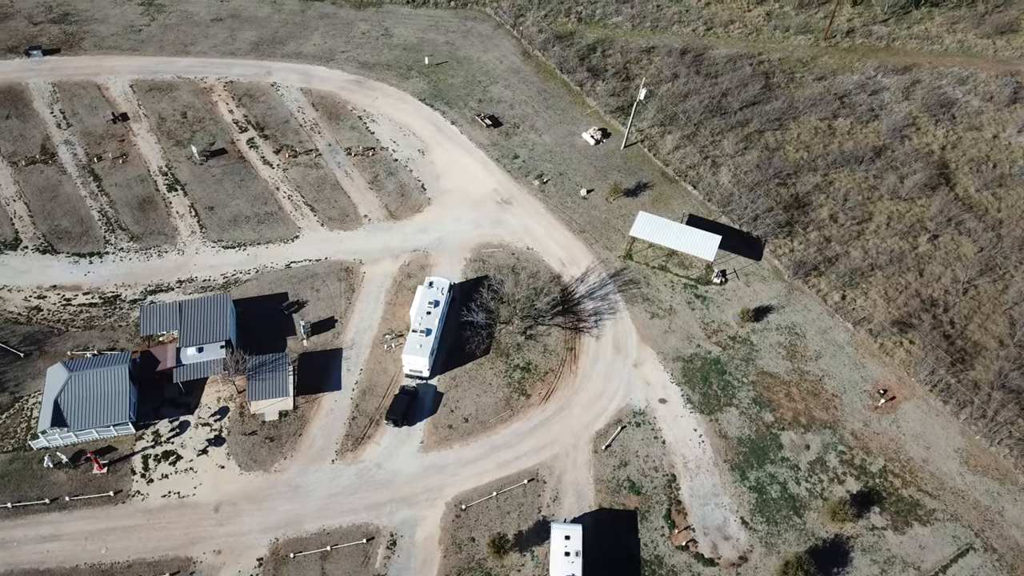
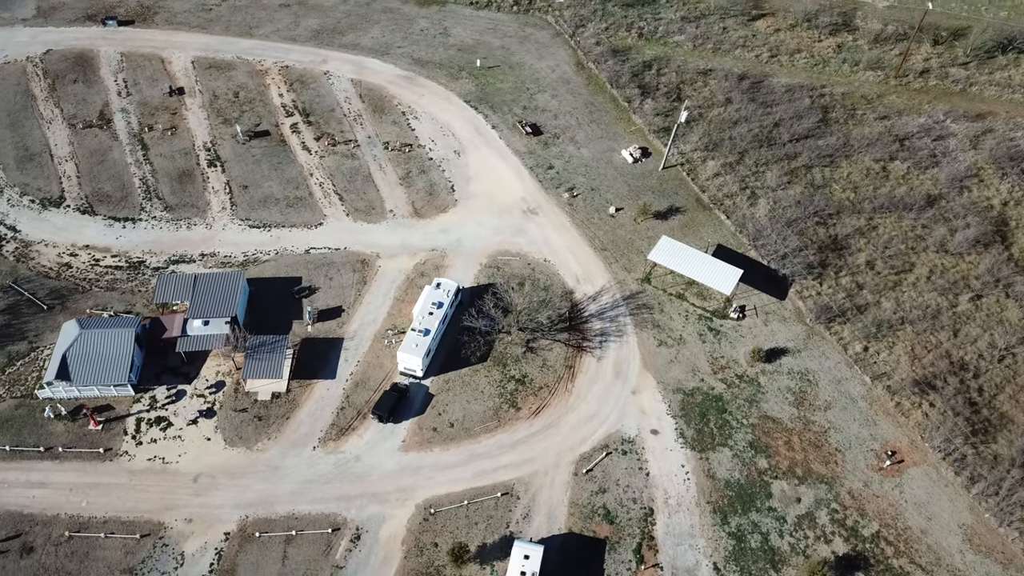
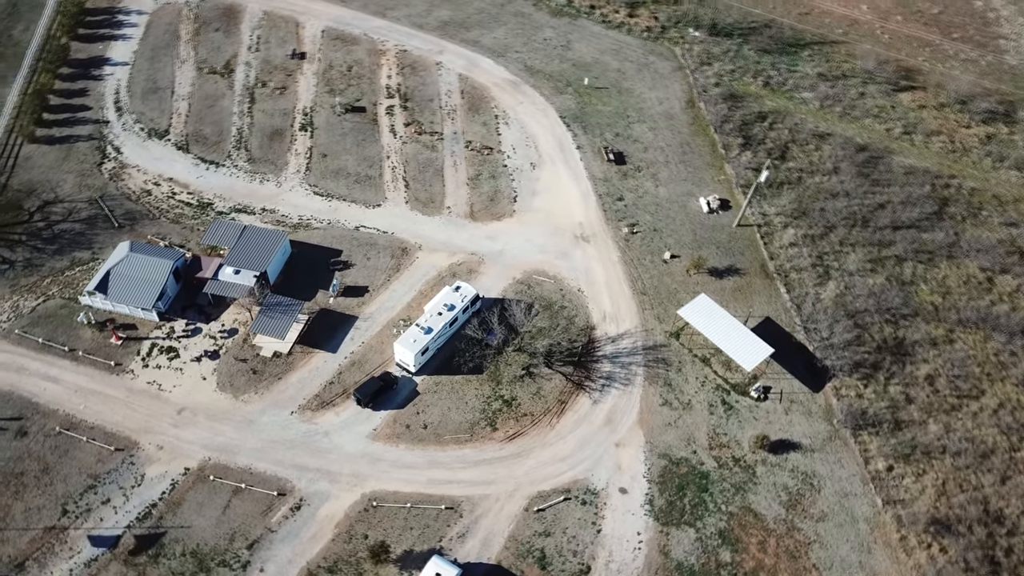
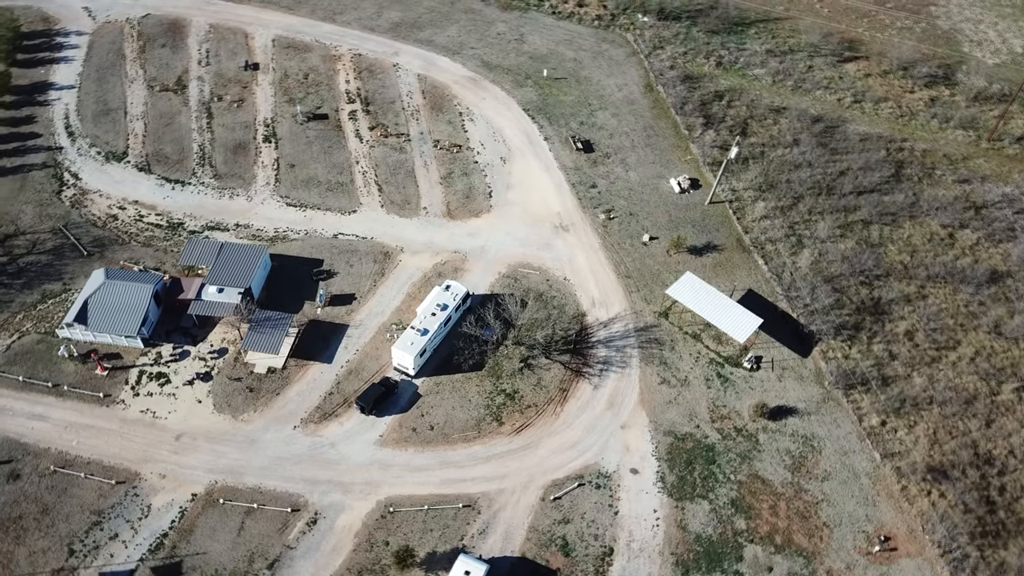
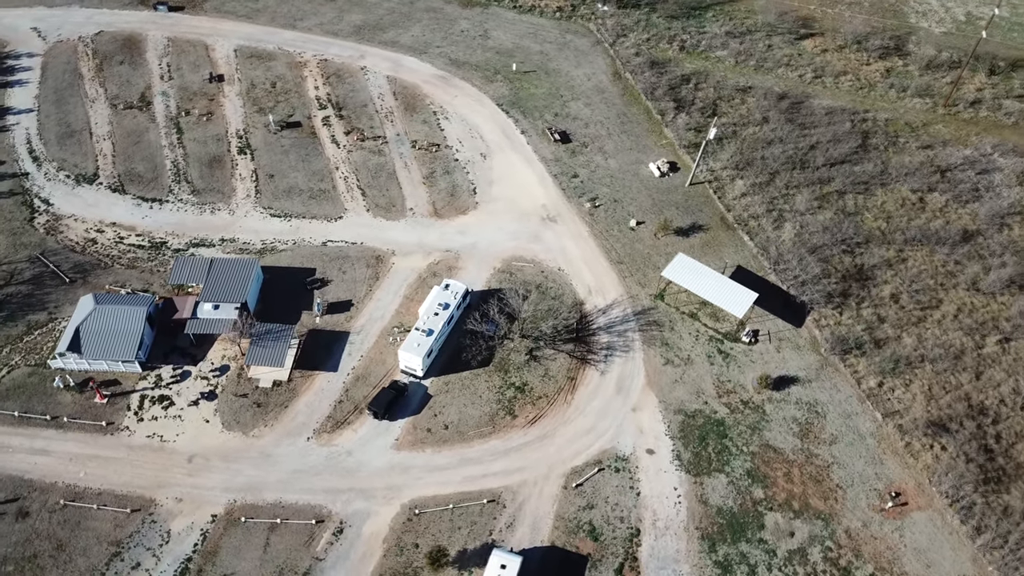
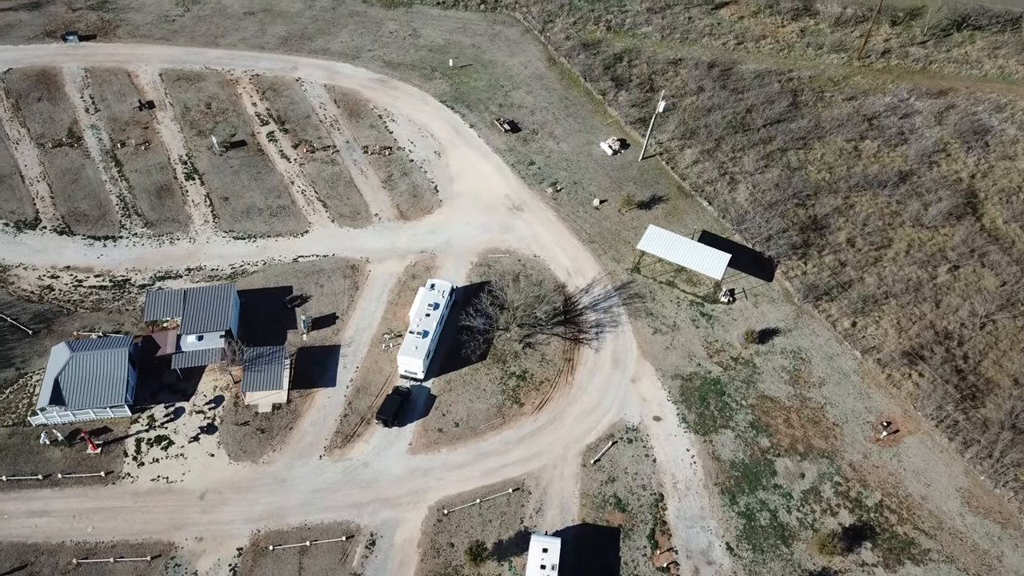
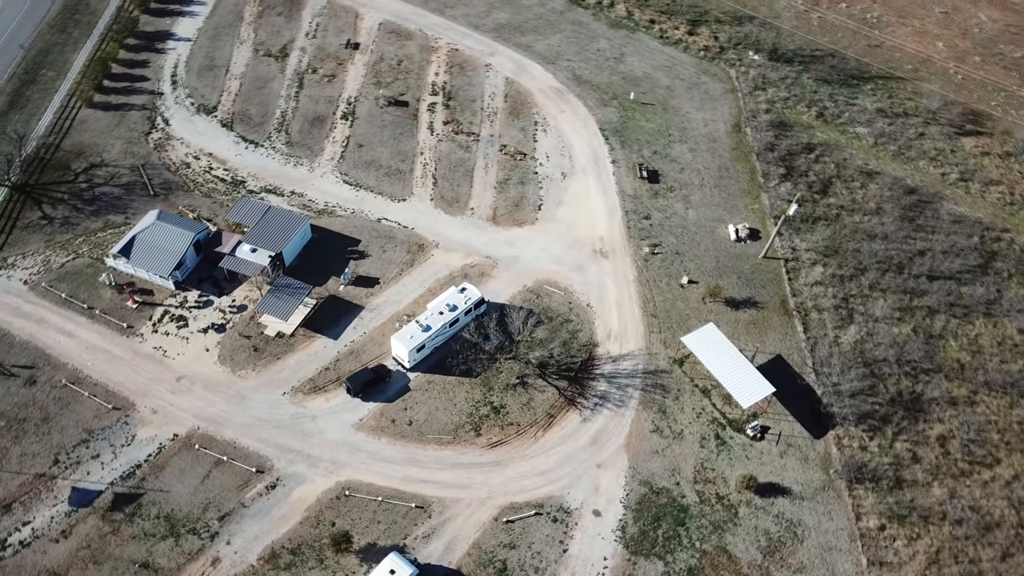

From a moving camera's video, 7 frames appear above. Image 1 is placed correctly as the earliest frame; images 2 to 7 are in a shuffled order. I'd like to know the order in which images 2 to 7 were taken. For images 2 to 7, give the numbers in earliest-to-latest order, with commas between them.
6, 2, 5, 4, 3, 7
